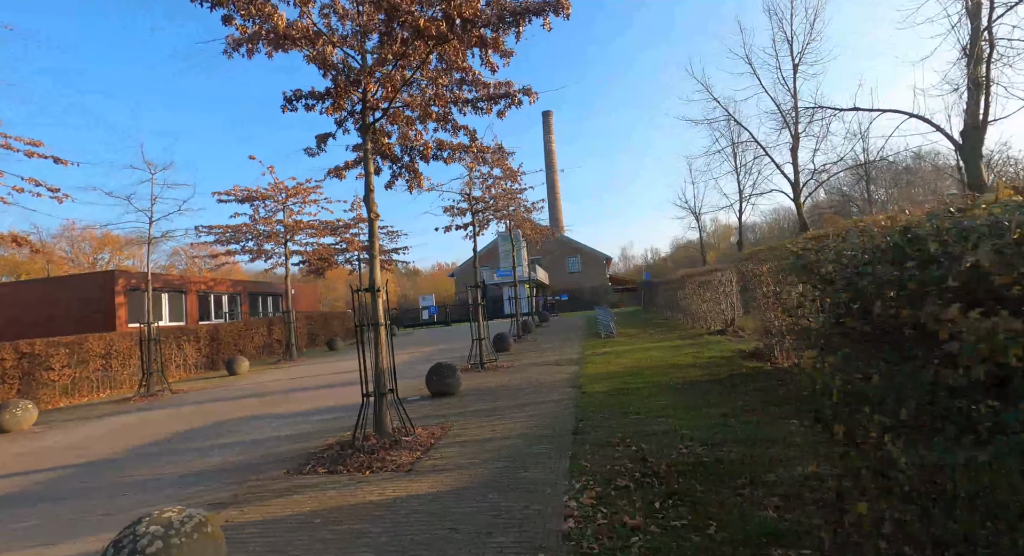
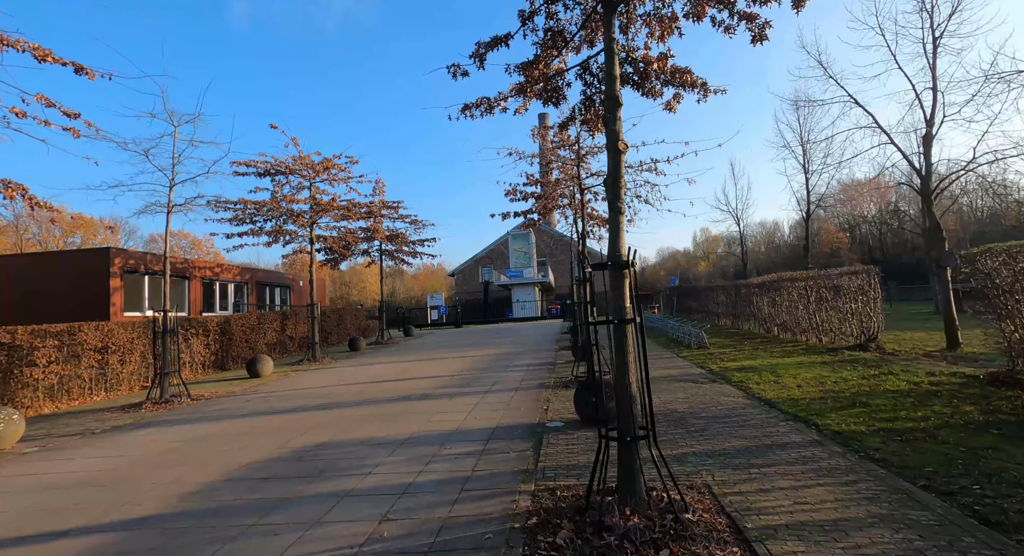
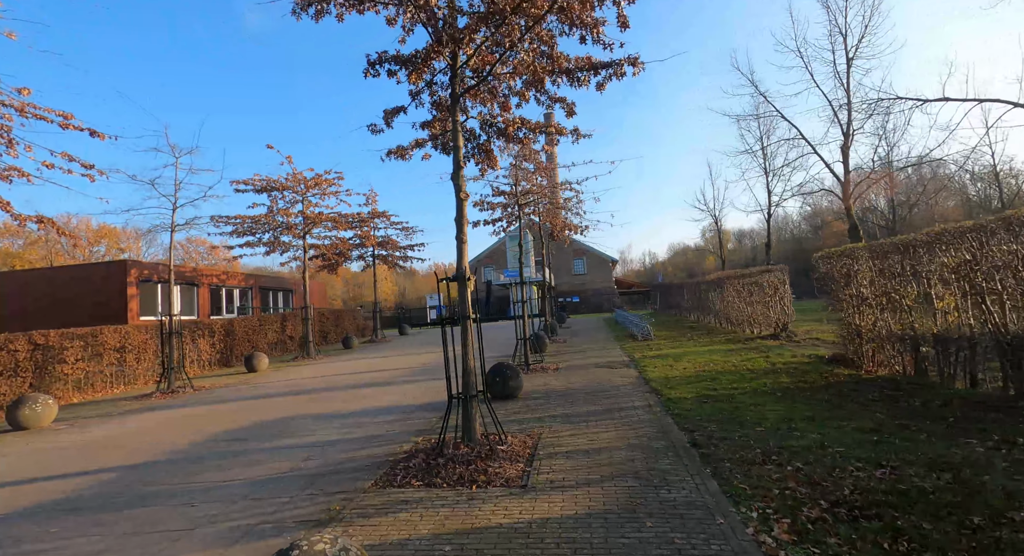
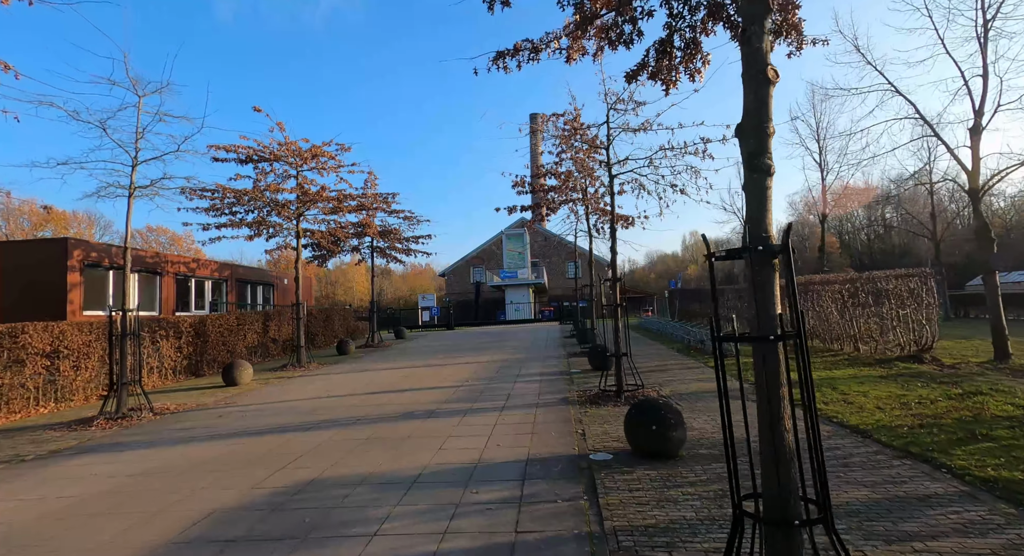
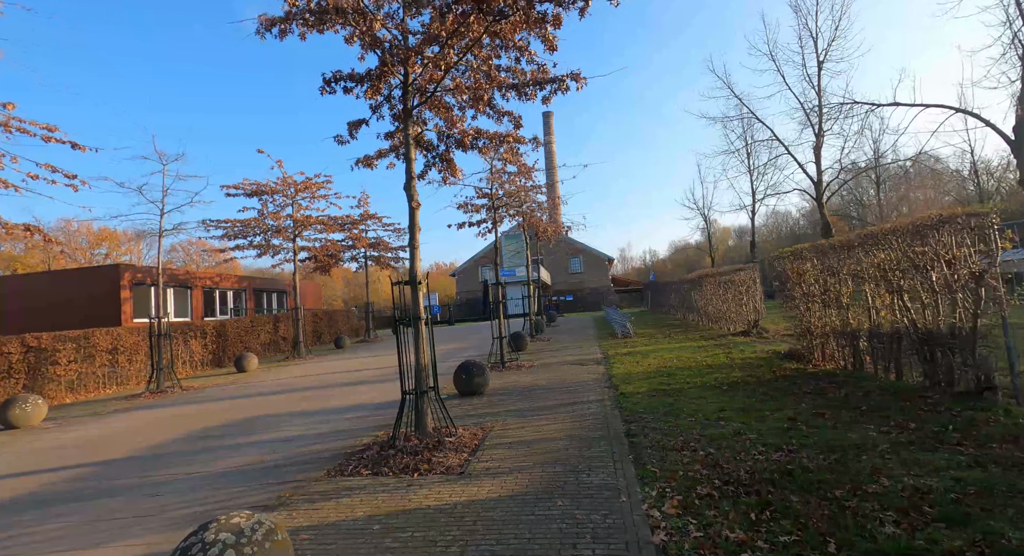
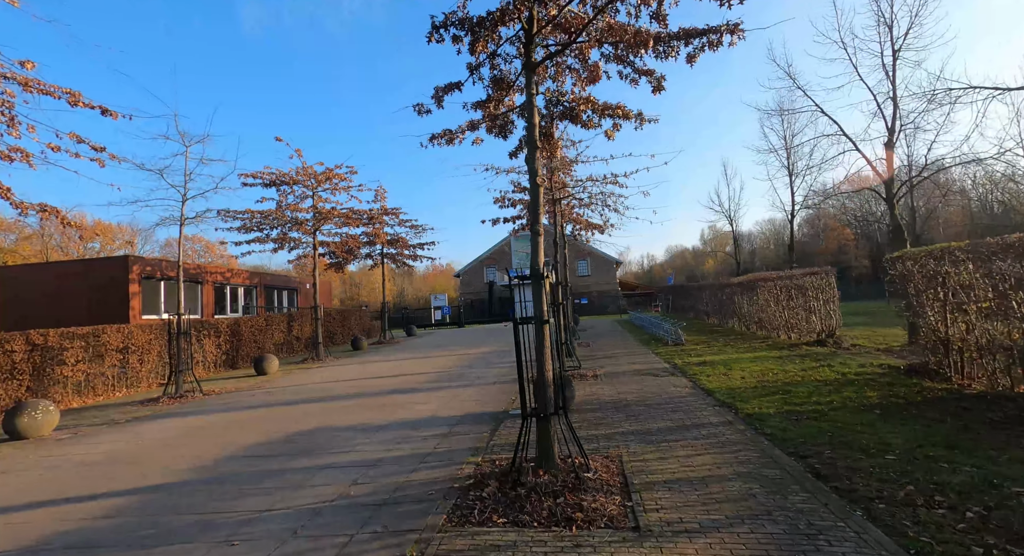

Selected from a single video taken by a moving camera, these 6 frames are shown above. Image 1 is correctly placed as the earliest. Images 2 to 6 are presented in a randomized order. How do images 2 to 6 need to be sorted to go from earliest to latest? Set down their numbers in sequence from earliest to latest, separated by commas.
5, 3, 6, 2, 4
